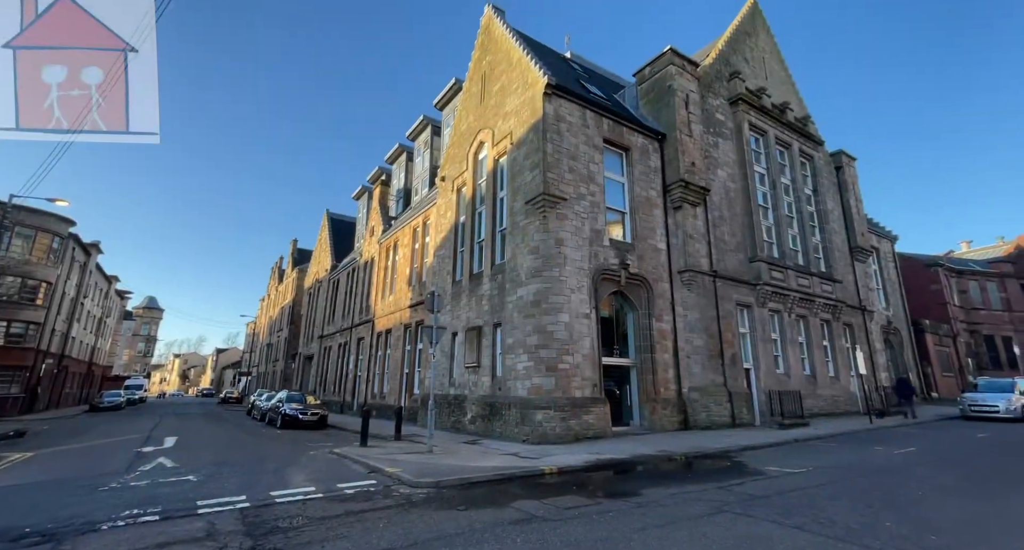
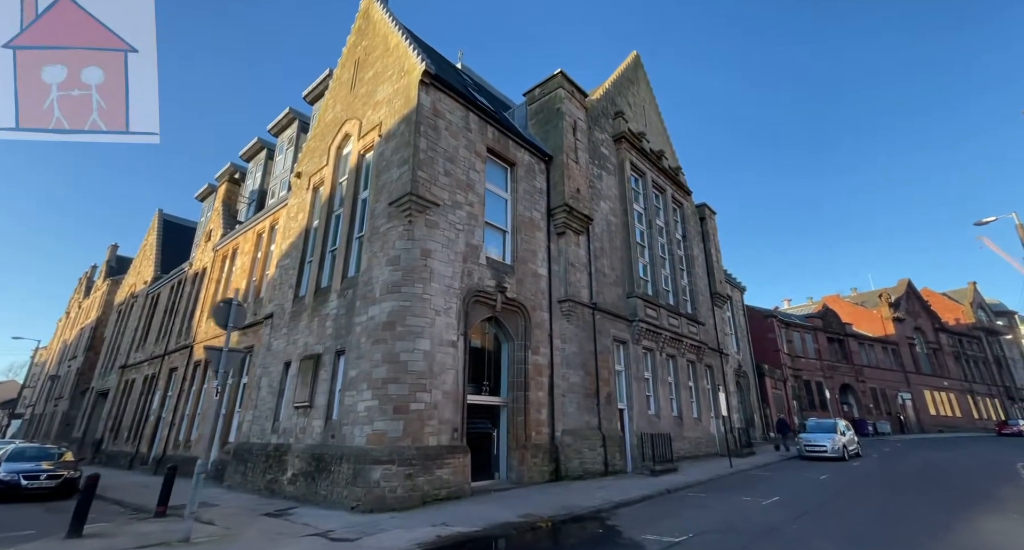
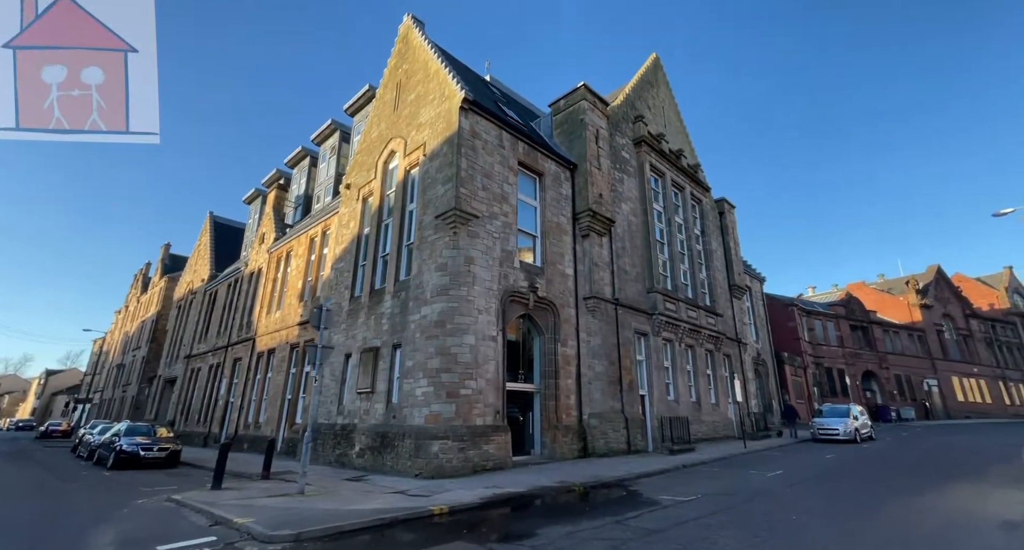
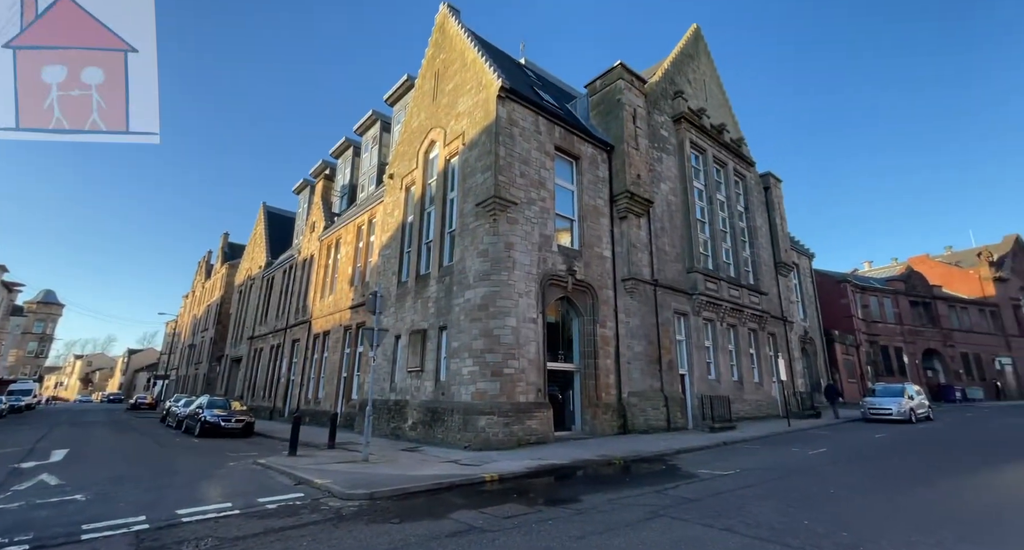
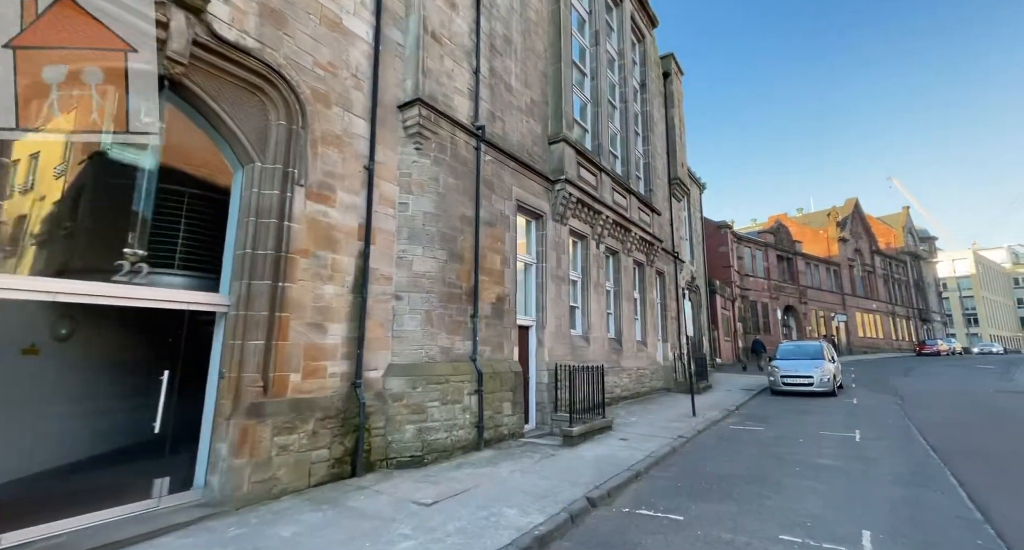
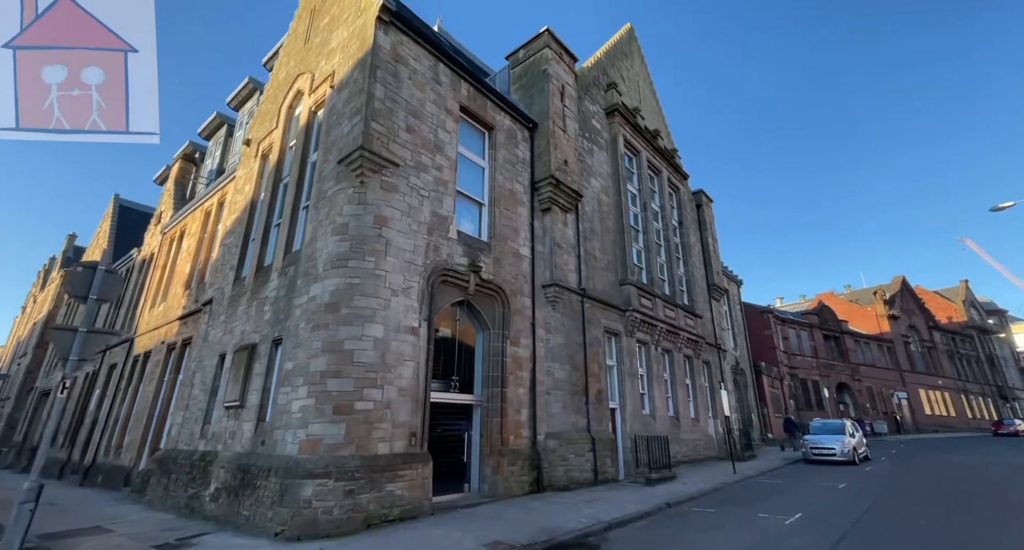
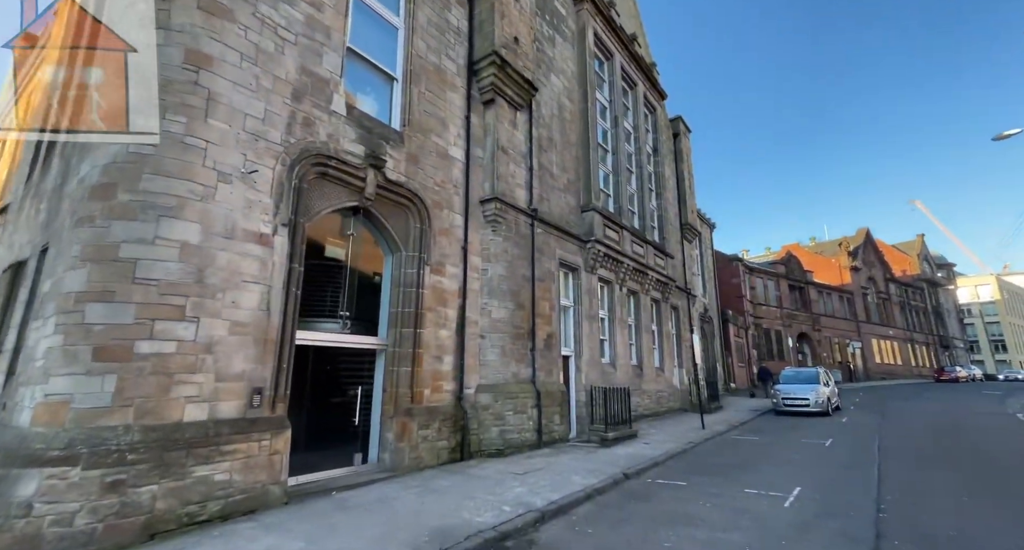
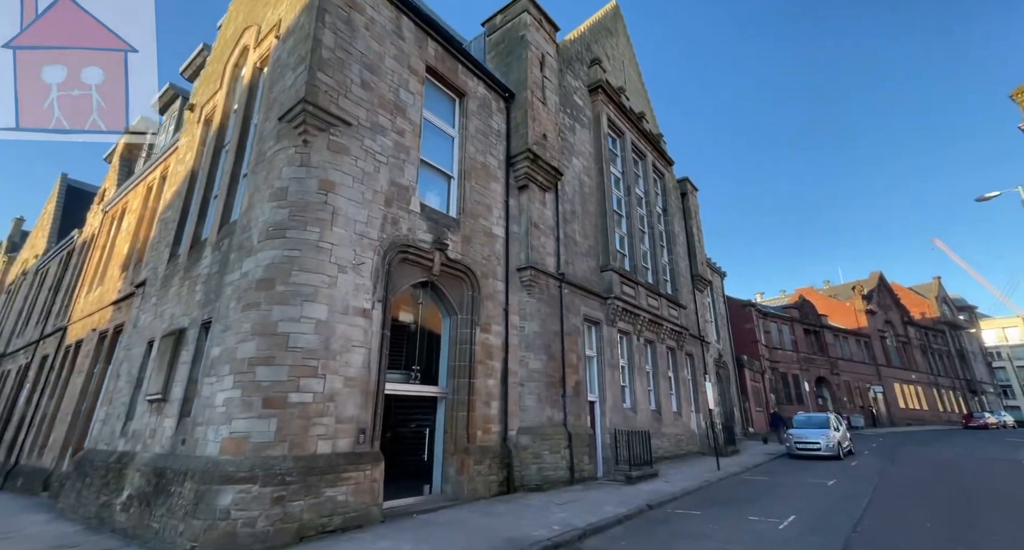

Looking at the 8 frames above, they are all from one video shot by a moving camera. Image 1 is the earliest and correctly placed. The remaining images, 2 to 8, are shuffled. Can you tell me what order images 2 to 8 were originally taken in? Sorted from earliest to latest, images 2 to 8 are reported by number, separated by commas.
4, 3, 2, 6, 8, 7, 5
